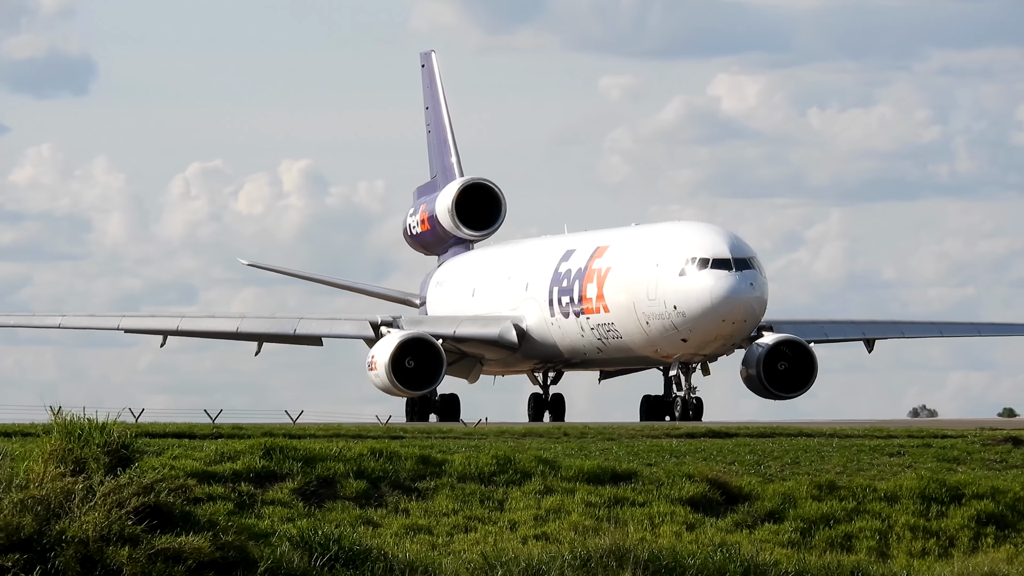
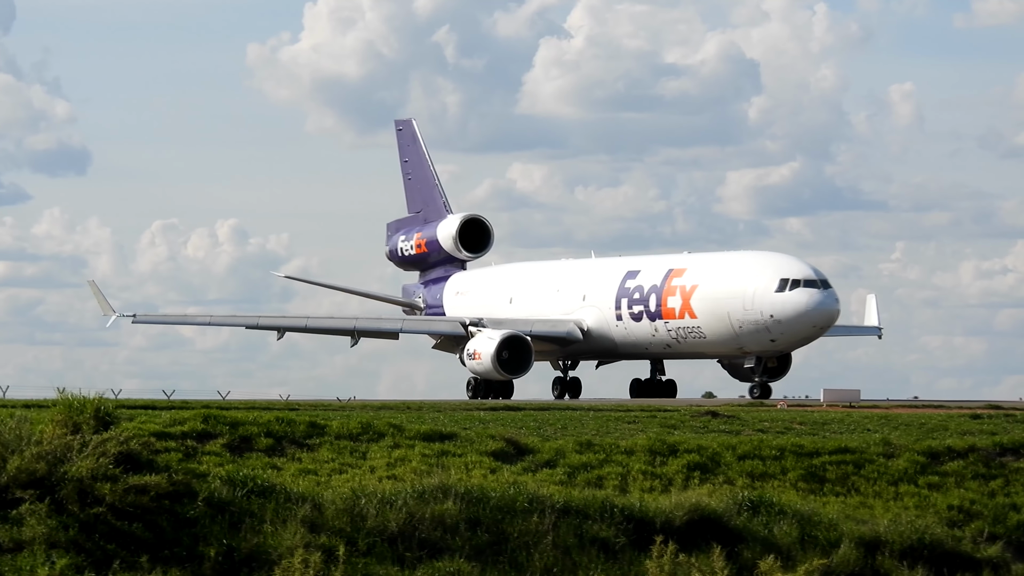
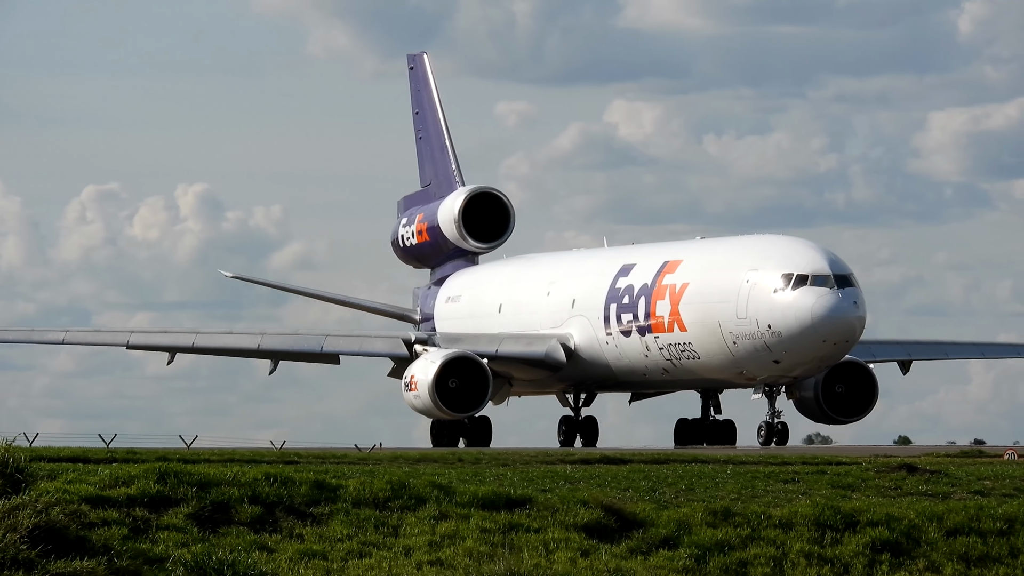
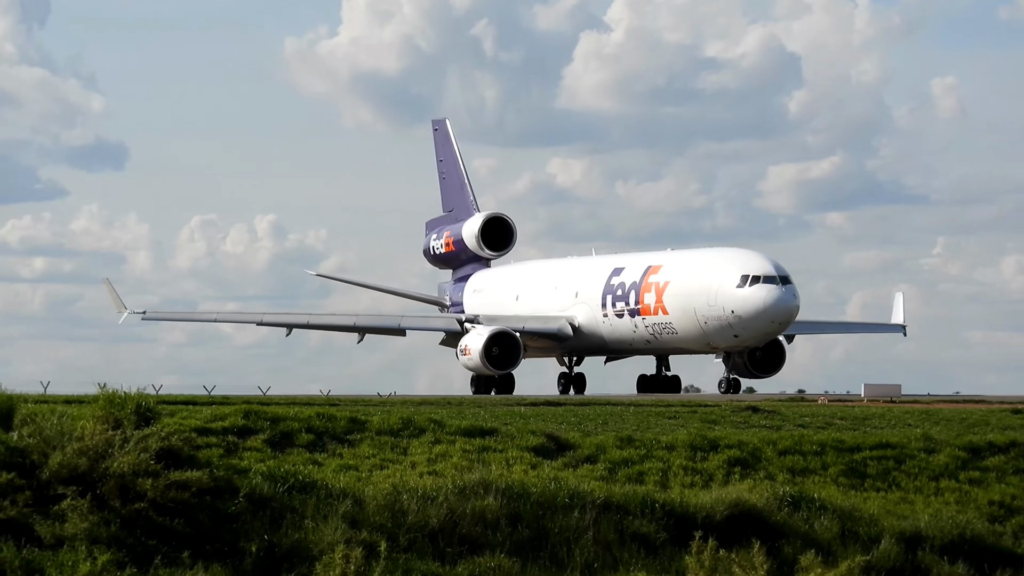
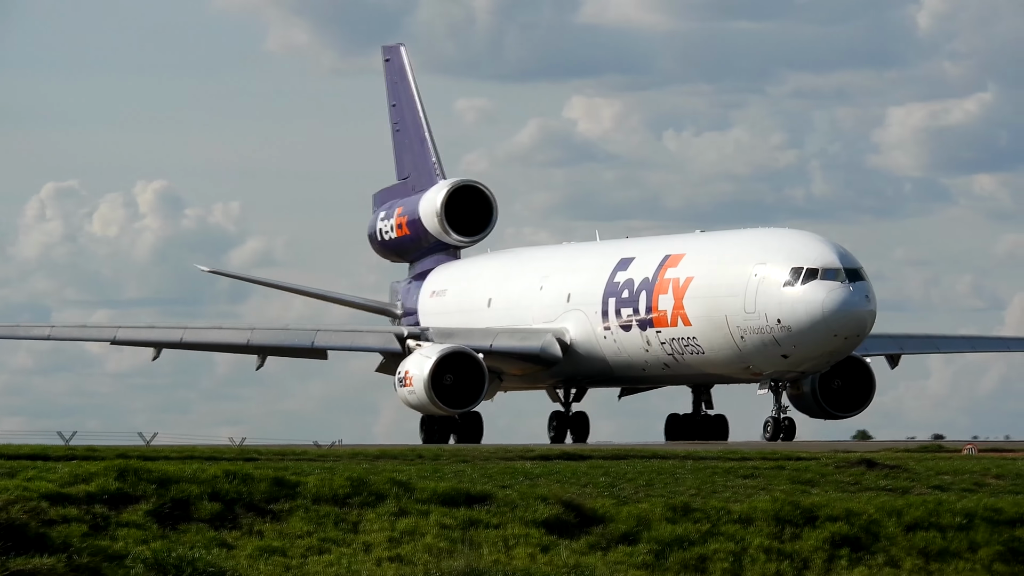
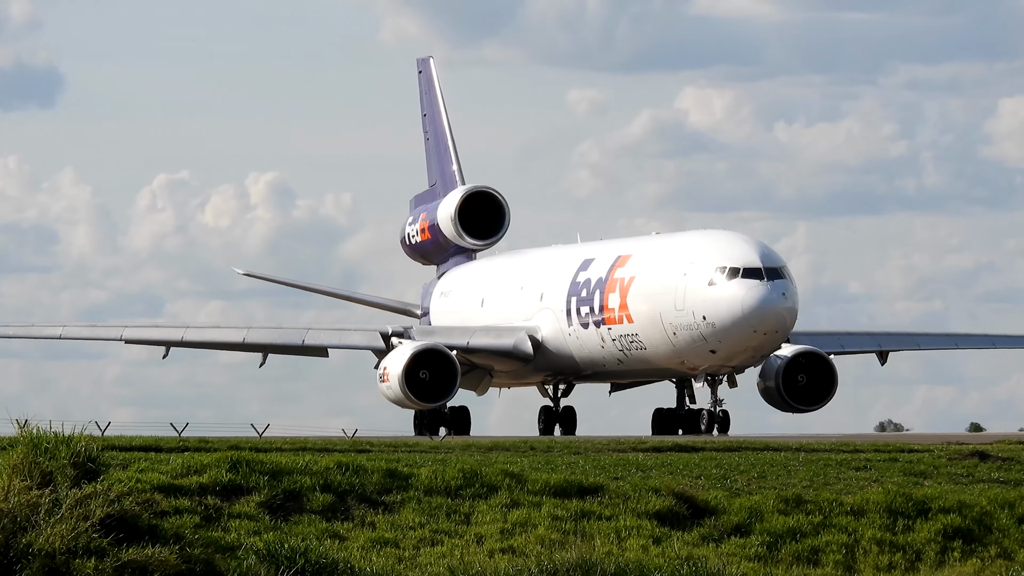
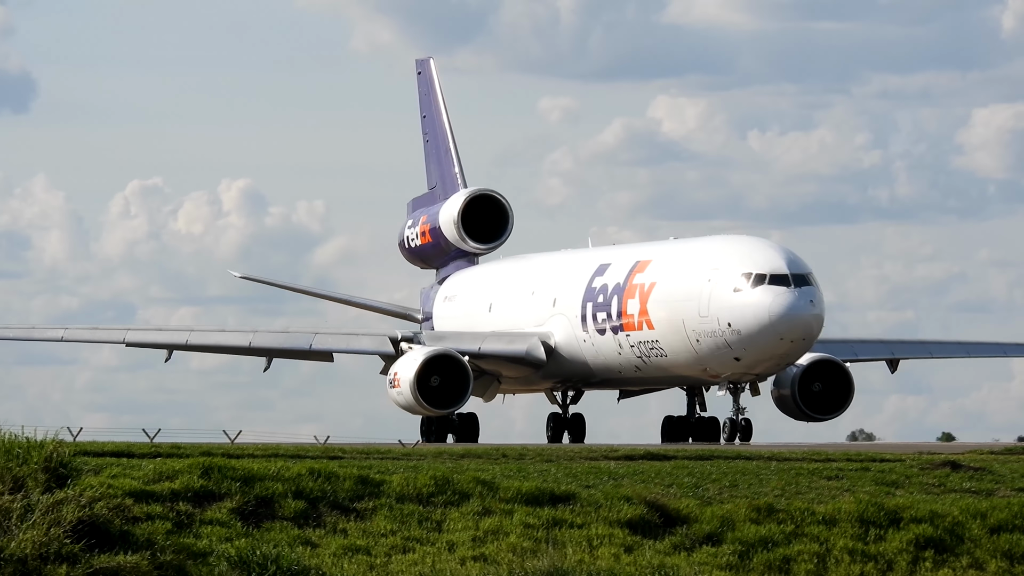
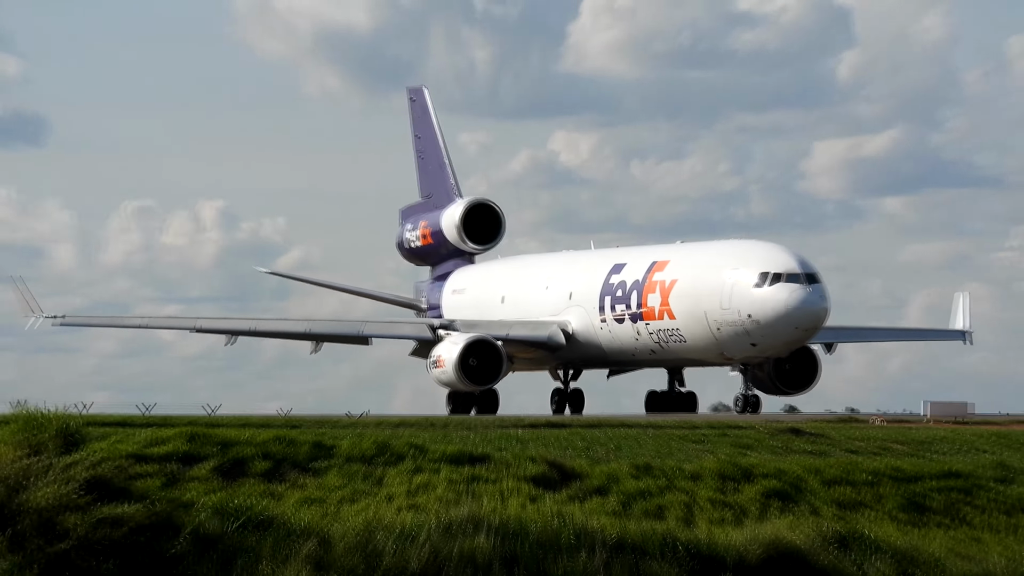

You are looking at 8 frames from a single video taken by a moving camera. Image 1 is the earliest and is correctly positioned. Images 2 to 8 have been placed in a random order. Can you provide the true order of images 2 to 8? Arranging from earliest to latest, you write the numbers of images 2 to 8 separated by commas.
6, 7, 3, 5, 8, 4, 2
